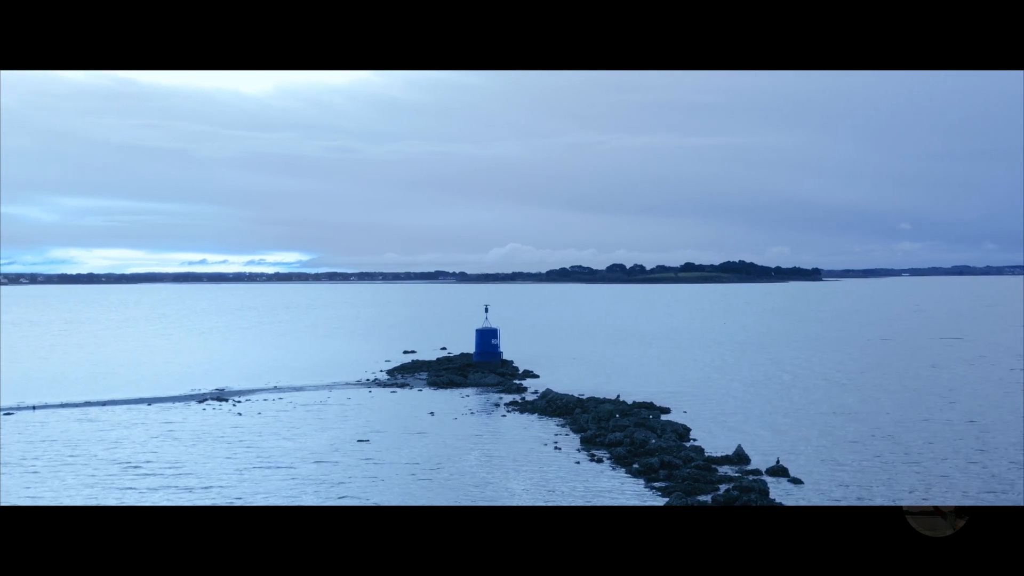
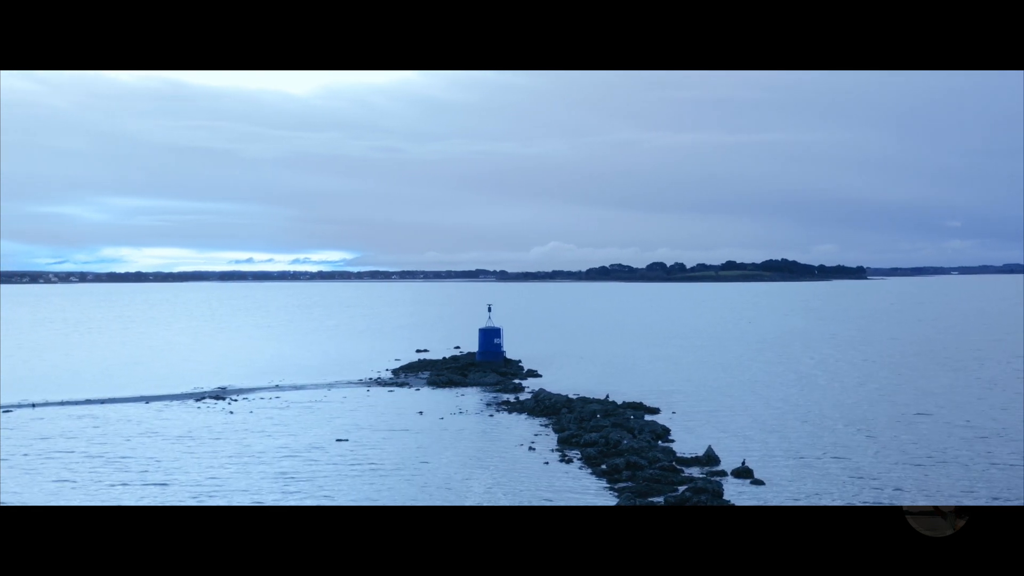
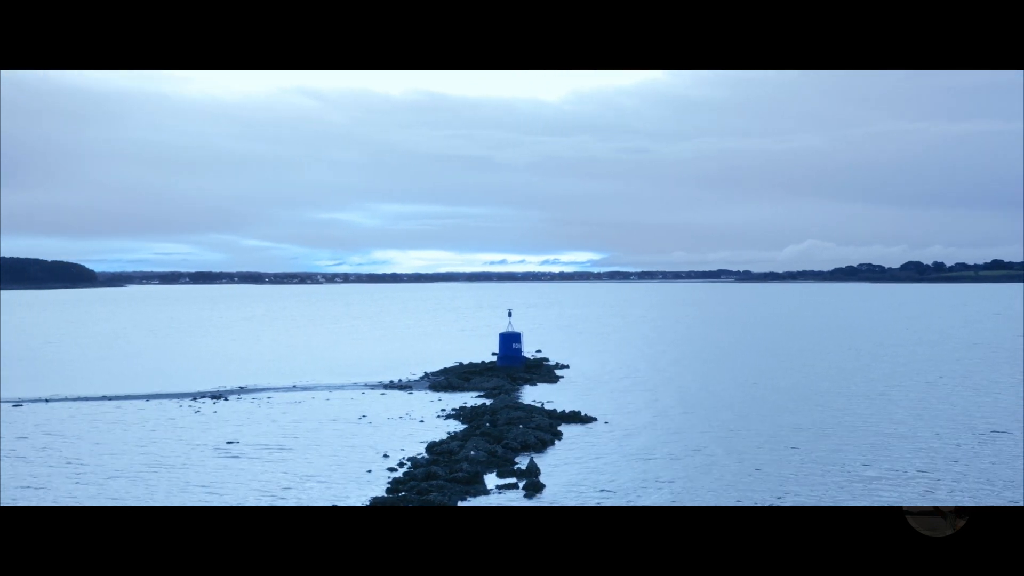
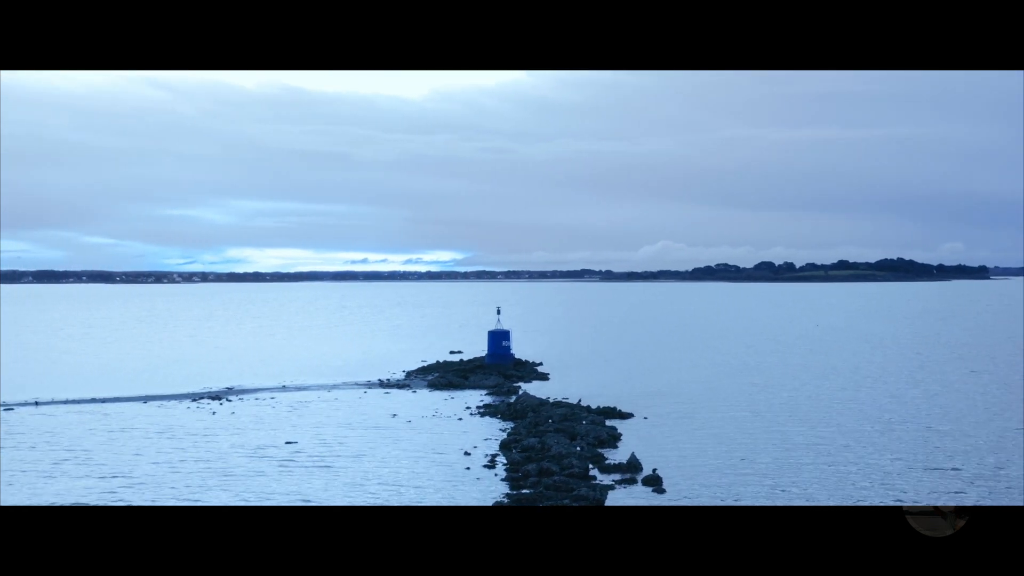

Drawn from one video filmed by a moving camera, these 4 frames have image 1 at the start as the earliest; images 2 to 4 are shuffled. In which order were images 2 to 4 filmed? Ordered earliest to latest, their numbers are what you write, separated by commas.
2, 4, 3
